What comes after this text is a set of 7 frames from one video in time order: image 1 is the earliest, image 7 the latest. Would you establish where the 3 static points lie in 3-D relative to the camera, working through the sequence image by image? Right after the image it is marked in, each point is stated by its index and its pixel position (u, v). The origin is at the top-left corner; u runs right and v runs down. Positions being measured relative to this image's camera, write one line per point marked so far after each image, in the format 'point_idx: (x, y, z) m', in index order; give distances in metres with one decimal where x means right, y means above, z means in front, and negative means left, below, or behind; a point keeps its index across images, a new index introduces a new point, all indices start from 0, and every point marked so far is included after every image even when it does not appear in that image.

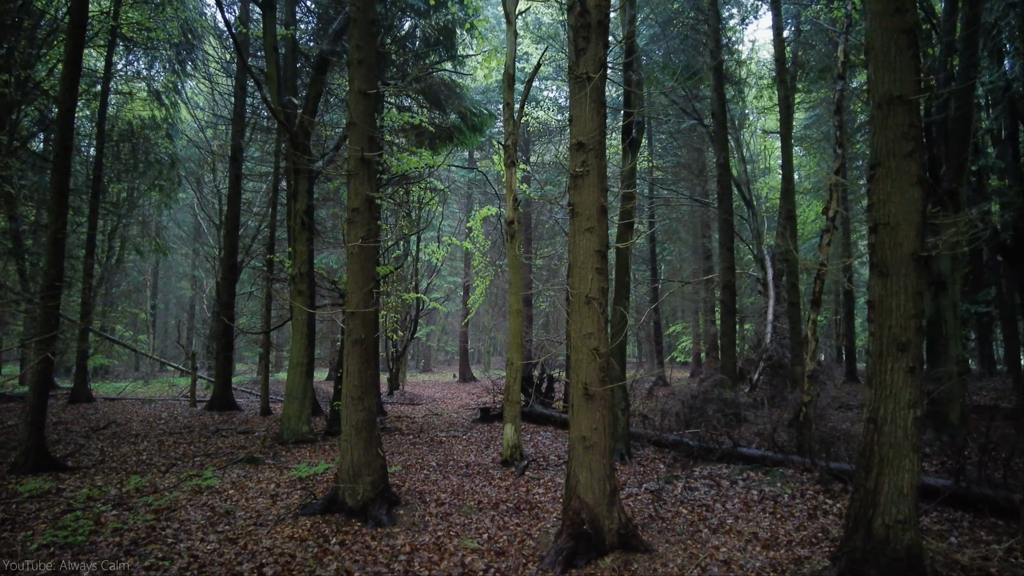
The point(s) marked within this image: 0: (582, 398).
0: (+0.6, -0.9, +4.4) m
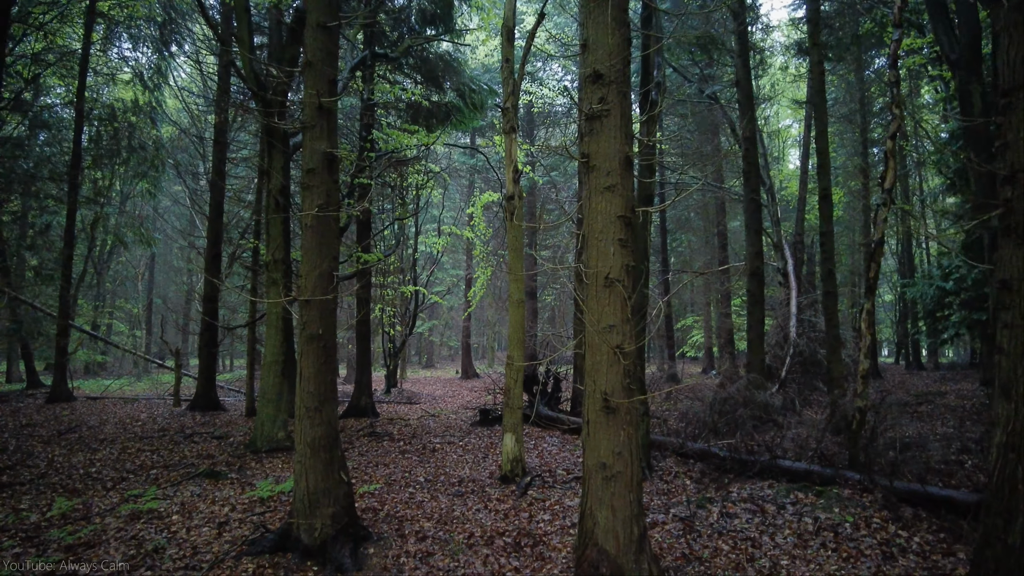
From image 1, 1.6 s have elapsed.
0: (+0.6, -0.8, +3.3) m
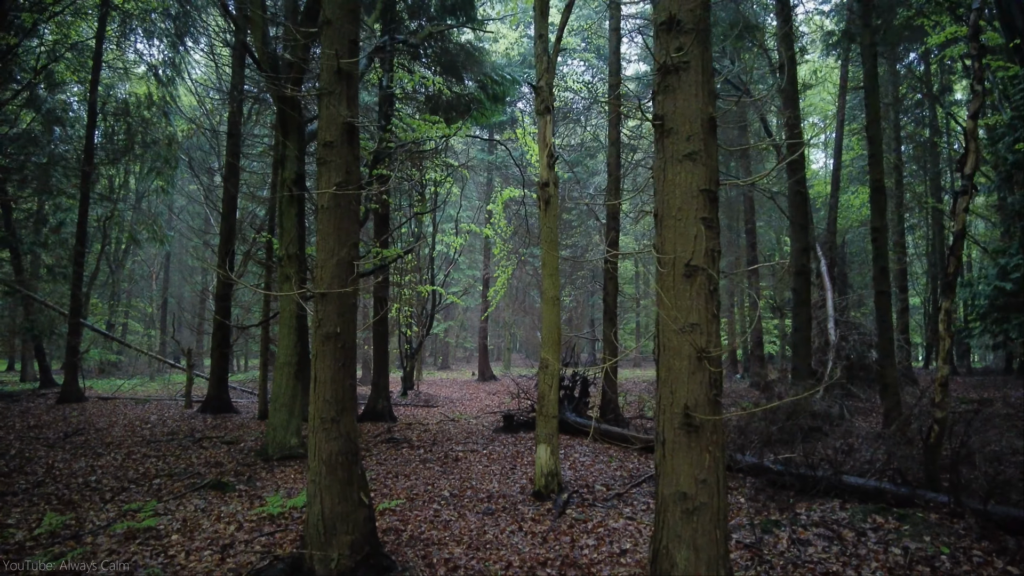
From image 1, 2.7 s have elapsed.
0: (+0.9, -0.7, +2.7) m
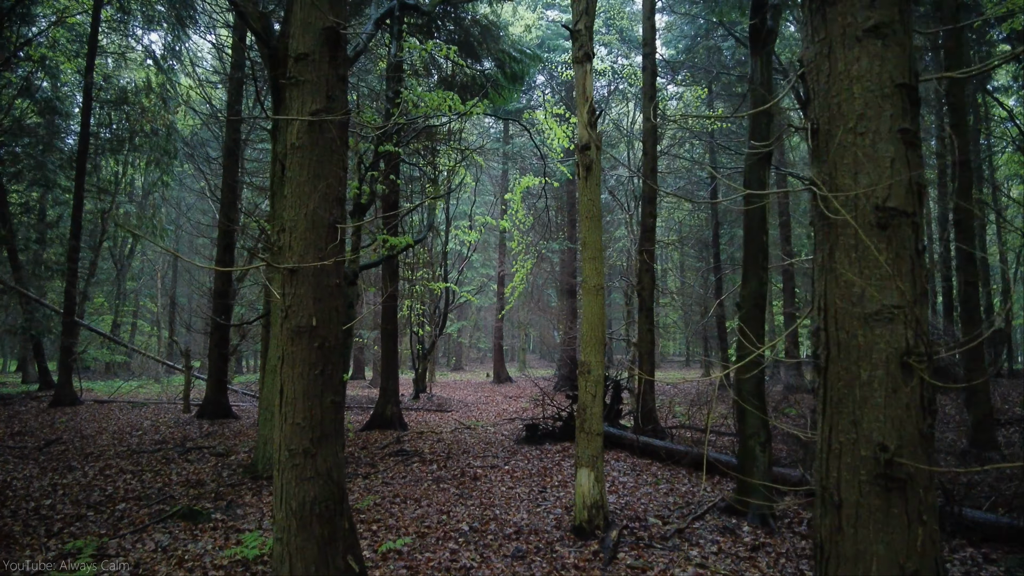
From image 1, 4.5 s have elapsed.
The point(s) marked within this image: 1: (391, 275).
0: (+1.1, -0.6, +1.6) m
1: (-2.4, +0.3, +10.2) m
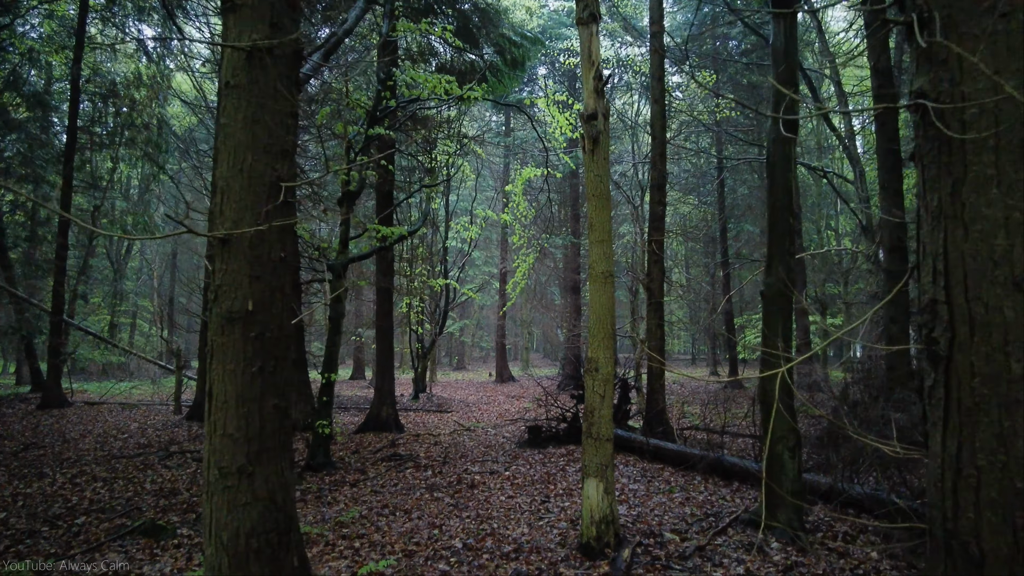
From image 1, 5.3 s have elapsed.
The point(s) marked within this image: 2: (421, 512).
0: (+1.1, -0.5, +1.1) m
1: (-2.4, +0.4, +9.7) m
2: (-0.9, -2.2, +5.1) m
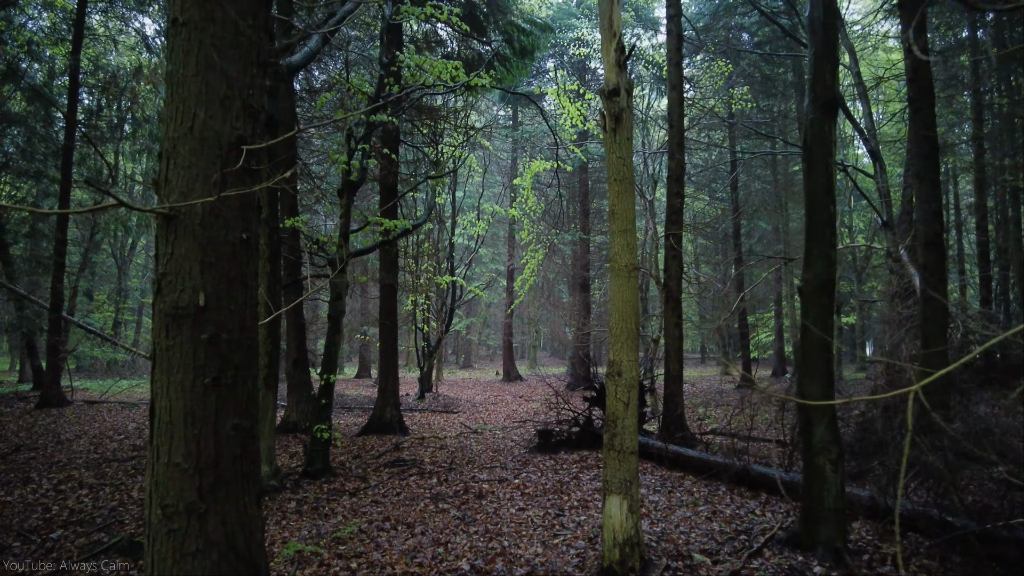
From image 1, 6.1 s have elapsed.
0: (+1.1, -0.5, +0.6) m
1: (-2.2, +0.4, +9.4) m
2: (-0.8, -2.2, +4.7) m
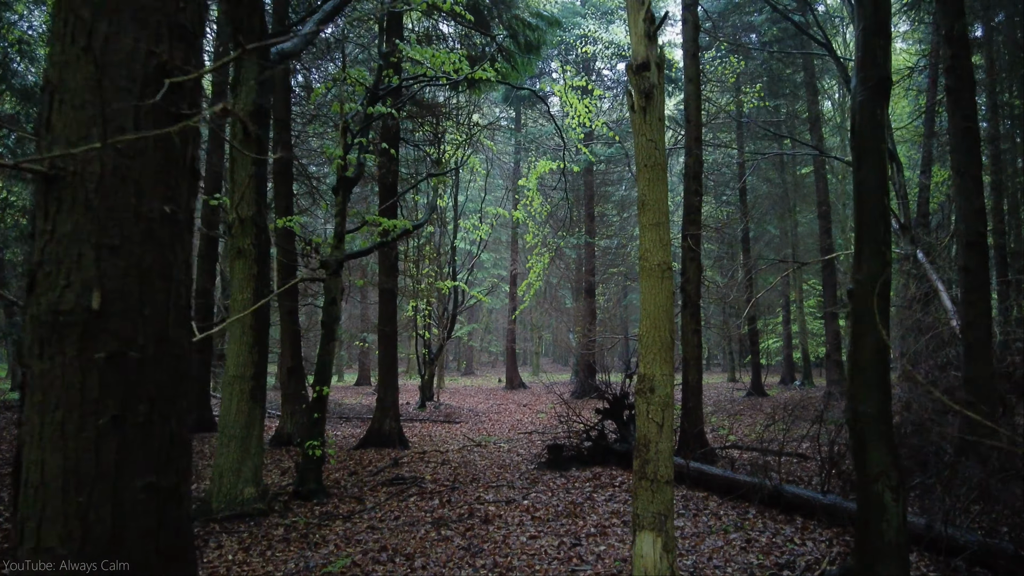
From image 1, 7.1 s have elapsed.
0: (+1.2, -0.5, +0.2) m
1: (-2.1, +0.3, +8.9) m
2: (-0.7, -2.2, +4.2) m
